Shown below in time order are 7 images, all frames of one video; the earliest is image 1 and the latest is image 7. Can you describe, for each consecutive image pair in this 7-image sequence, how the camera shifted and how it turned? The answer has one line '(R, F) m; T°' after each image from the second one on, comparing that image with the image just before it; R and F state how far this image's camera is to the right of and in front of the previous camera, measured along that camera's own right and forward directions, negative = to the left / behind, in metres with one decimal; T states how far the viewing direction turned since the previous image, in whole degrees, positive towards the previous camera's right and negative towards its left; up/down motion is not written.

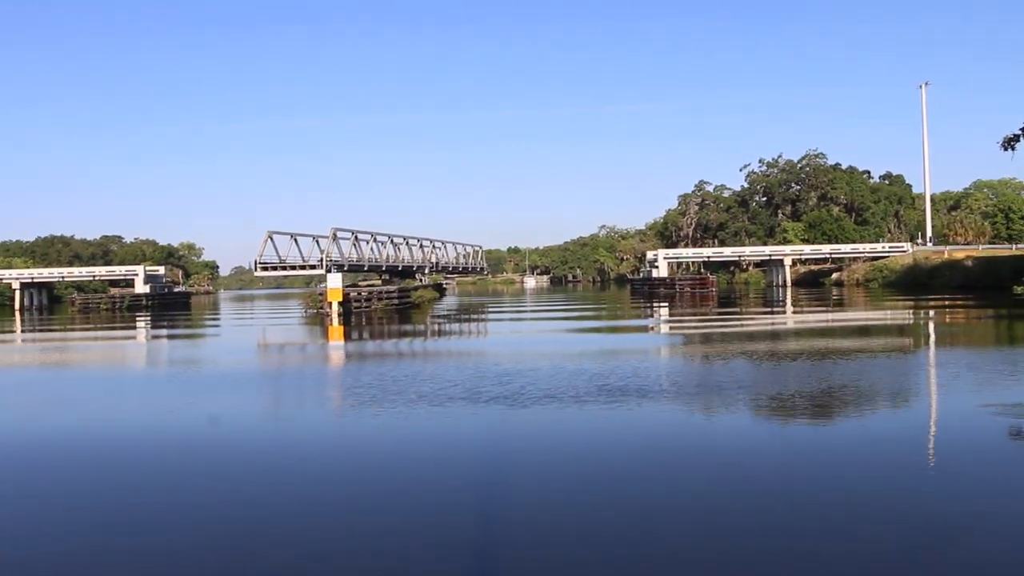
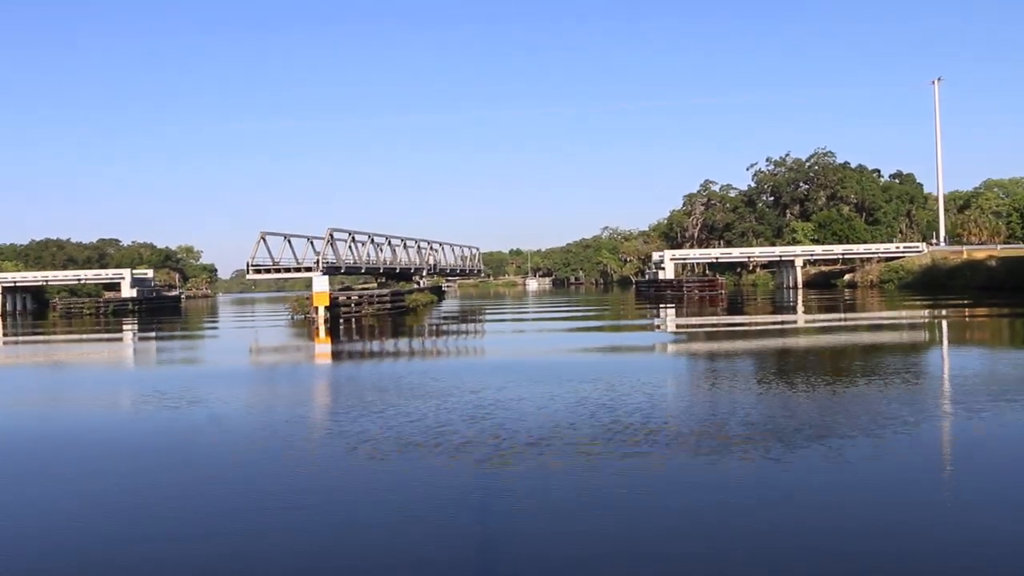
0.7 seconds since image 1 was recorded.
(+0.1, +1.6) m; 0°
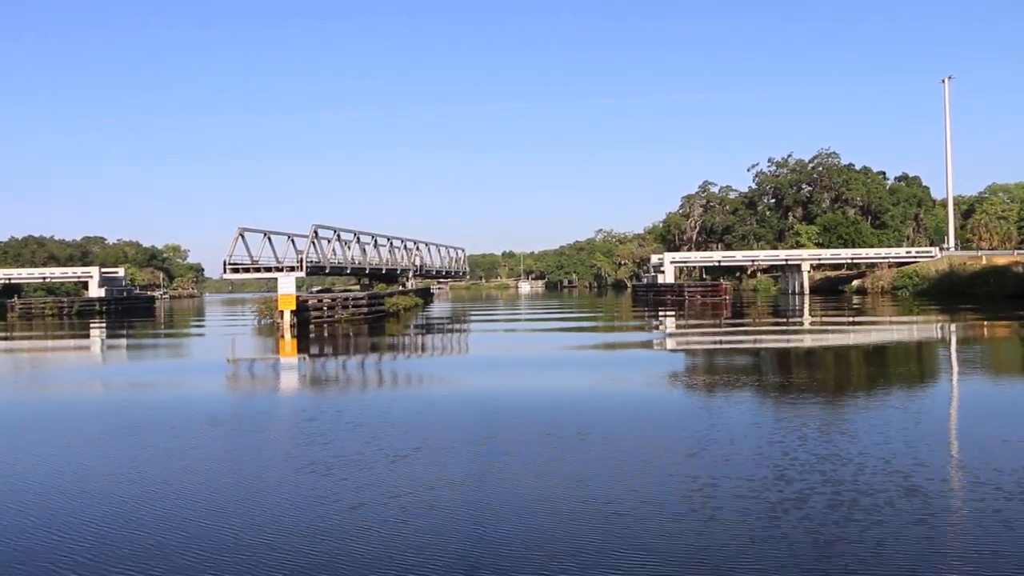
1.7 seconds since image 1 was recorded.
(+0.1, +2.3) m; 0°
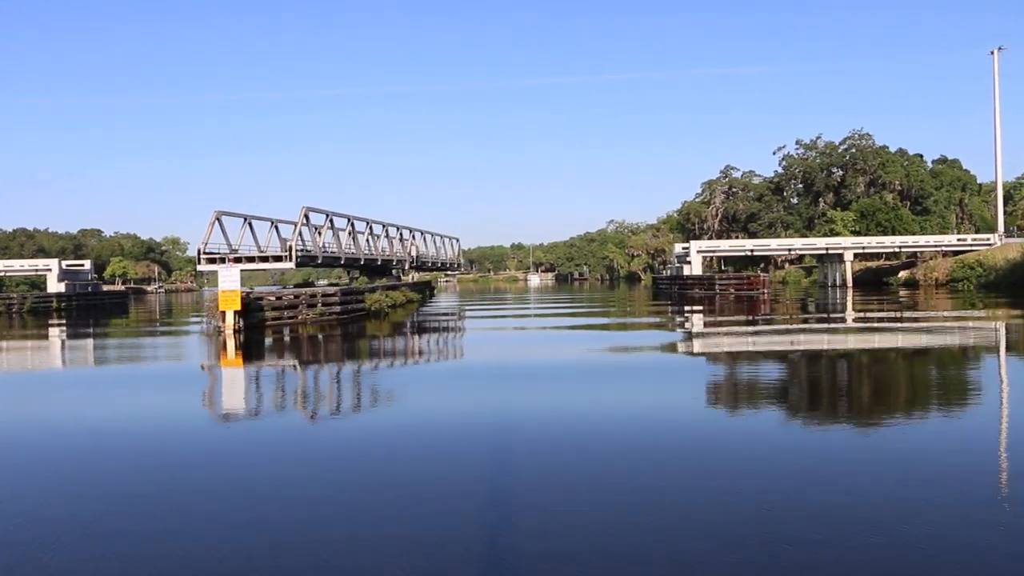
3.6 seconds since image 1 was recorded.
(+0.1, +4.3) m; -1°
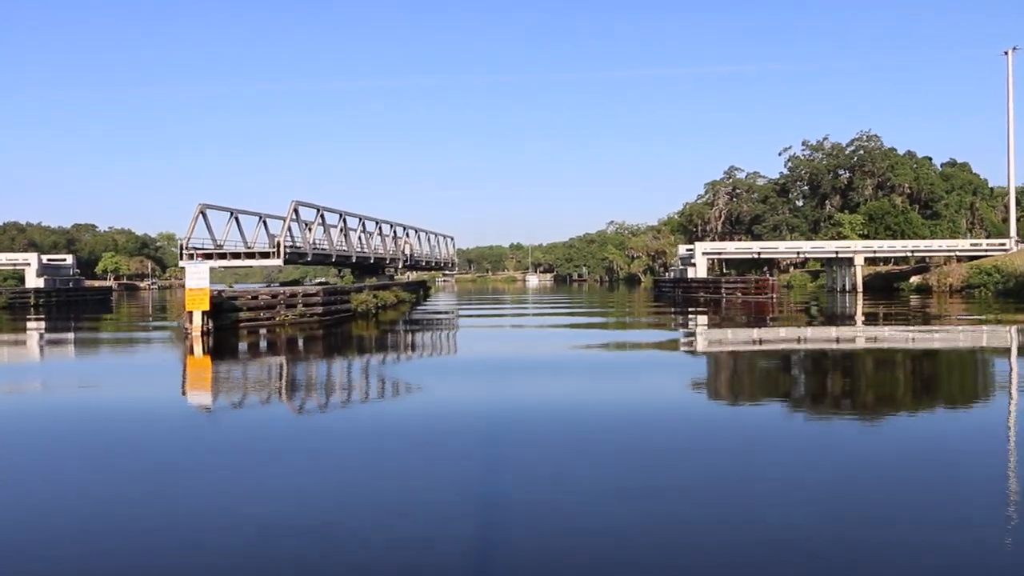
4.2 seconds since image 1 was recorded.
(0.0, +1.4) m; 0°
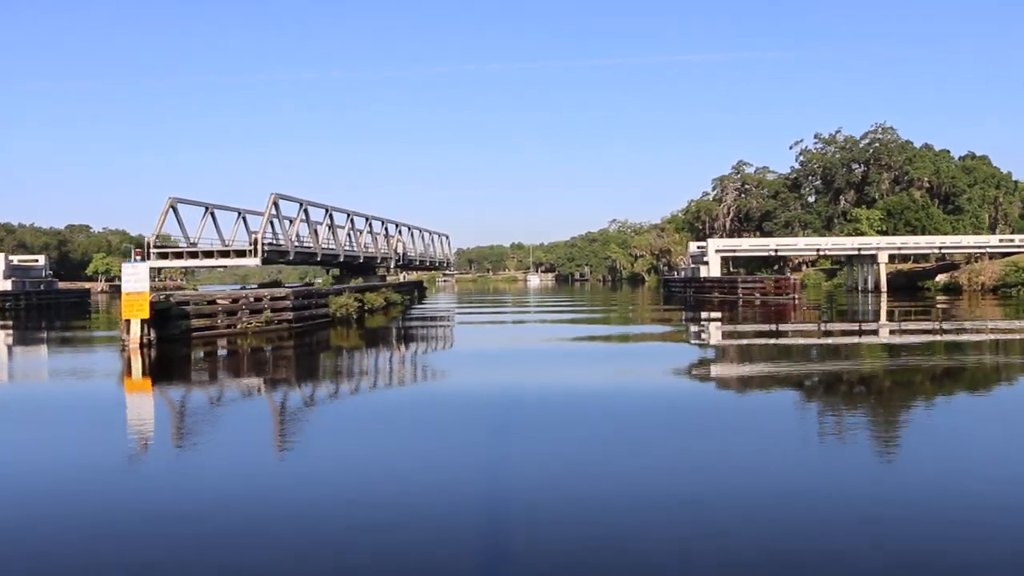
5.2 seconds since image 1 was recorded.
(+0.1, +2.3) m; 0°
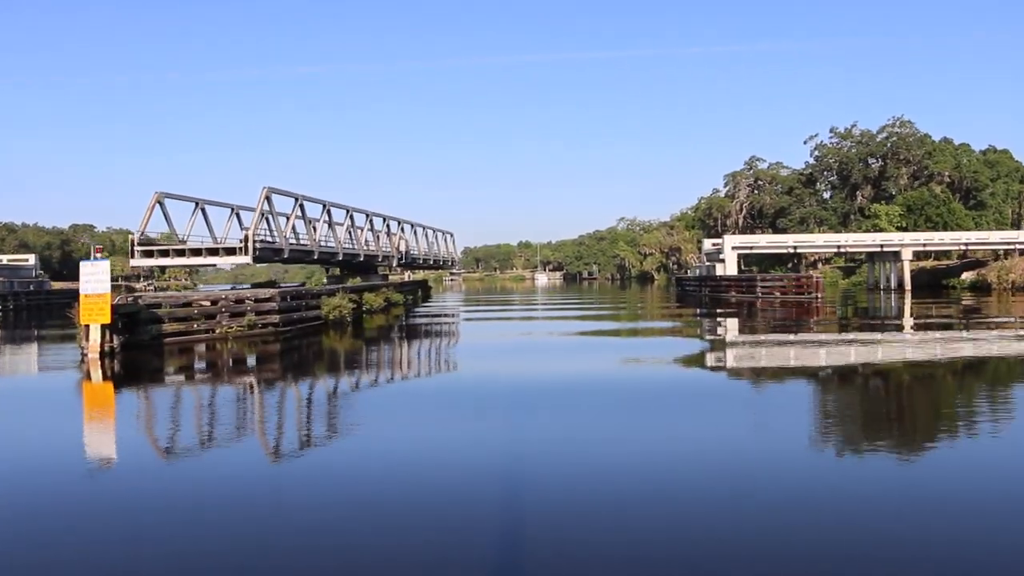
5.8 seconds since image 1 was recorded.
(0.0, +1.3) m; 0°
